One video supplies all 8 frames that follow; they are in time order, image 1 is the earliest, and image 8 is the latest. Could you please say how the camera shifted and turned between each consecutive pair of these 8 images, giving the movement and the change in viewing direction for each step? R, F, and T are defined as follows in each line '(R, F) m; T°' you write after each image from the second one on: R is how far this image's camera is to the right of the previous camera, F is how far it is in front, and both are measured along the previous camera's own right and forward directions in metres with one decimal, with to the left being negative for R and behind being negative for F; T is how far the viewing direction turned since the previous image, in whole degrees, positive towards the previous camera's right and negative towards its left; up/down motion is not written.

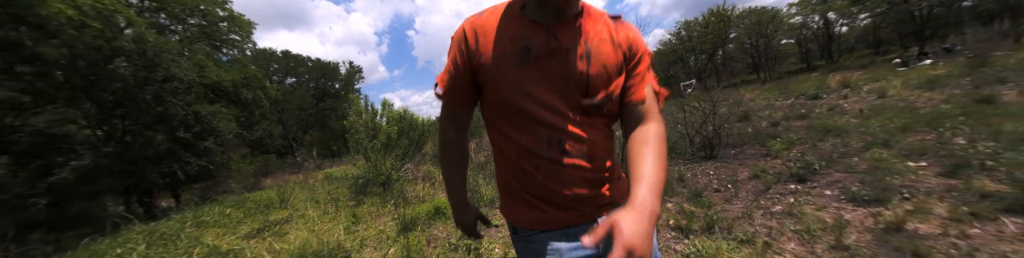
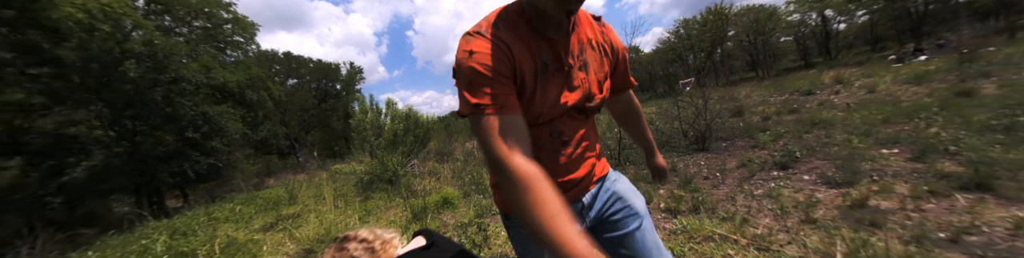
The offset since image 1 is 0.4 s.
(0.0, -0.2) m; 0°
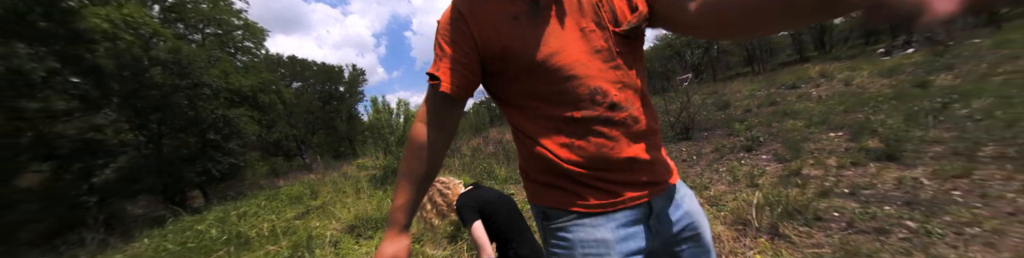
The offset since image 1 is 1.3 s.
(-0.1, -0.6) m; 0°
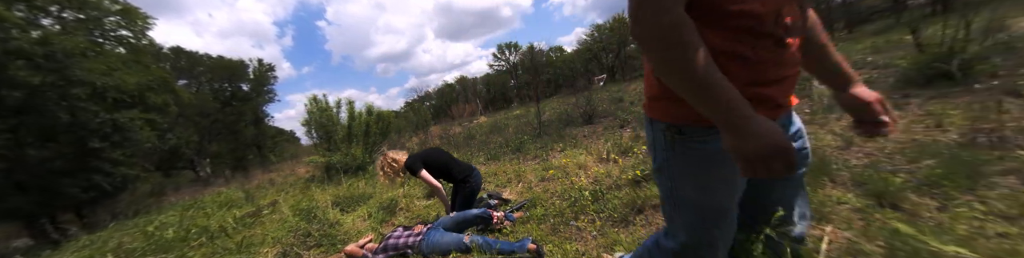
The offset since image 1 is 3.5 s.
(-0.4, -1.4) m; +13°
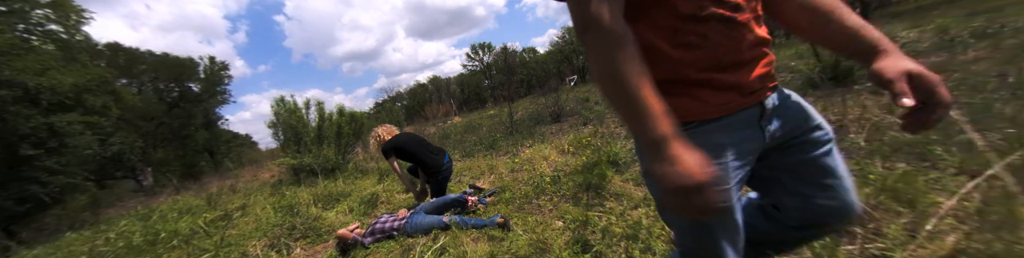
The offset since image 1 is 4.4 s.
(0.0, -0.5) m; +5°
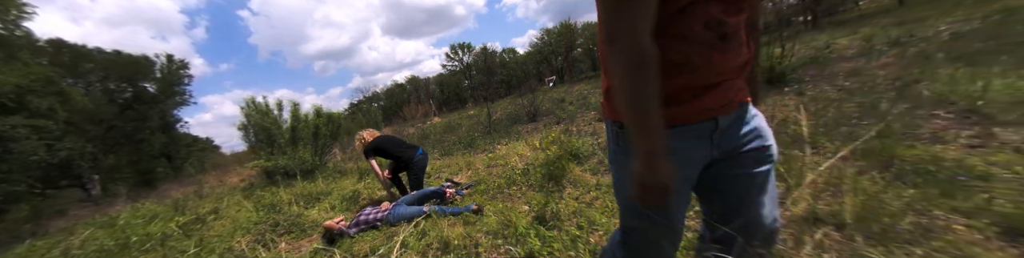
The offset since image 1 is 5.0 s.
(+0.1, -0.4) m; +4°
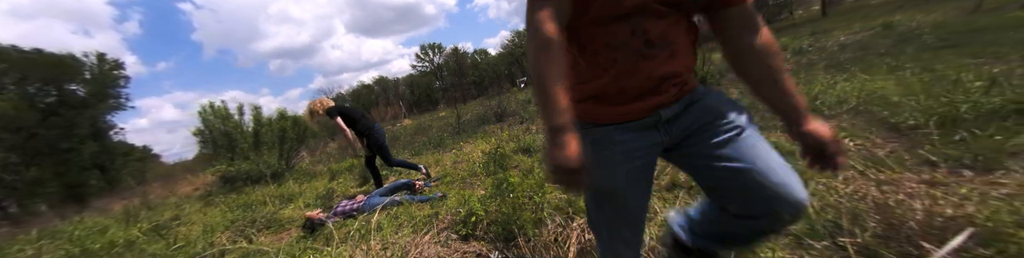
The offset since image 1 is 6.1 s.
(+0.2, -0.7) m; +5°
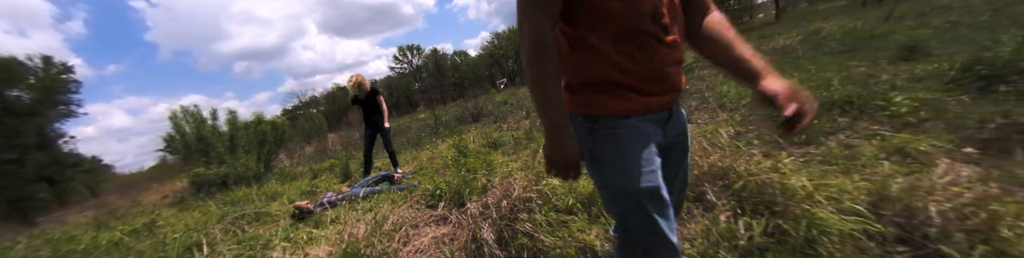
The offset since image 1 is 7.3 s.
(+0.3, -0.8) m; +4°
